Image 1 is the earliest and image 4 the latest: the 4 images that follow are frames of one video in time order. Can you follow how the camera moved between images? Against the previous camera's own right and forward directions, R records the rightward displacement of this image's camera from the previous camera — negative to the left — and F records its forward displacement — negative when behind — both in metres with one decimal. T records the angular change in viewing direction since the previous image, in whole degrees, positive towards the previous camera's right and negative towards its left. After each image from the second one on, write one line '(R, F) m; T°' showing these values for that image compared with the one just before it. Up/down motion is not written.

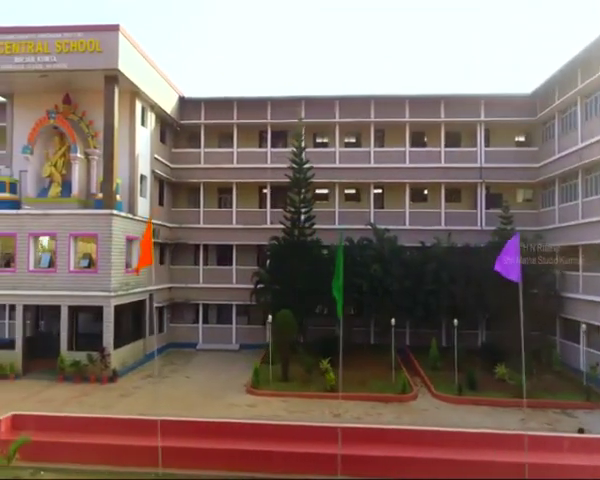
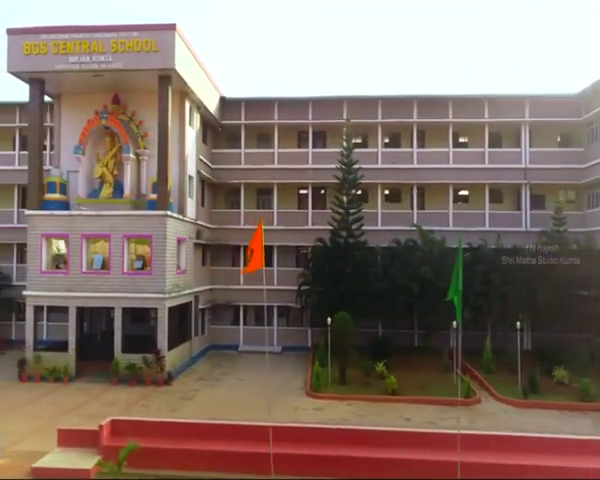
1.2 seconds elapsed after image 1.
(-1.4, +0.2) m; 0°
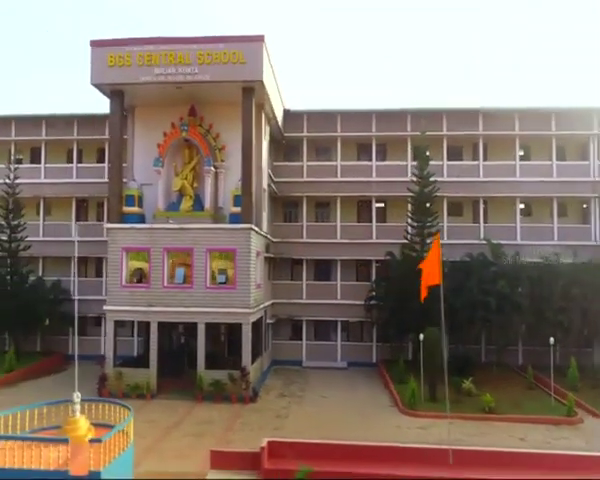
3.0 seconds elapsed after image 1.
(-2.1, +0.3) m; 0°
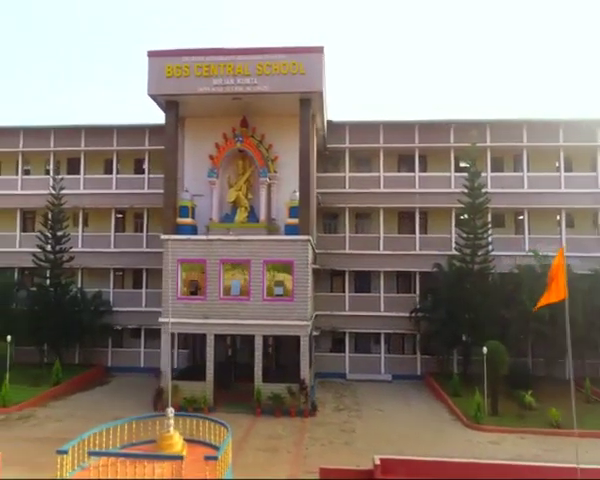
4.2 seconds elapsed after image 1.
(-1.4, +0.1) m; 0°
